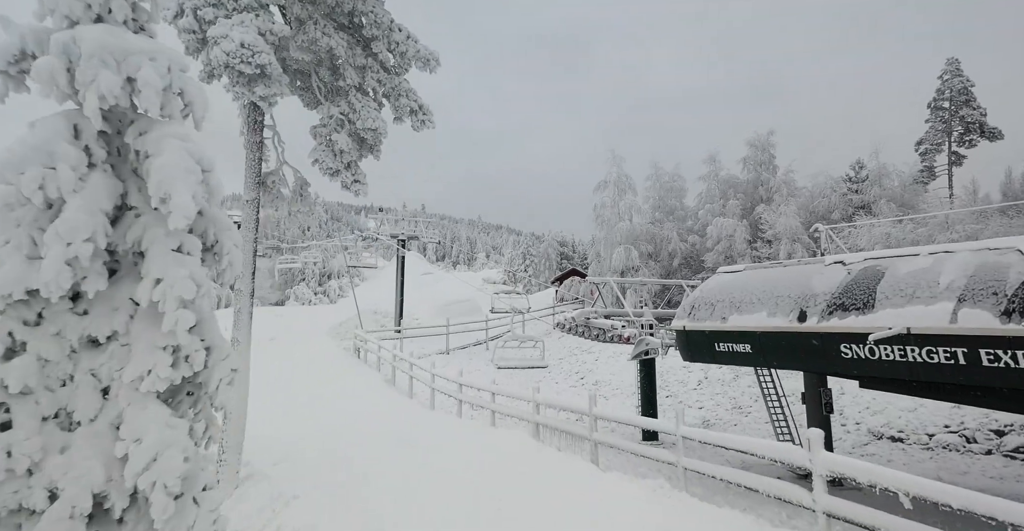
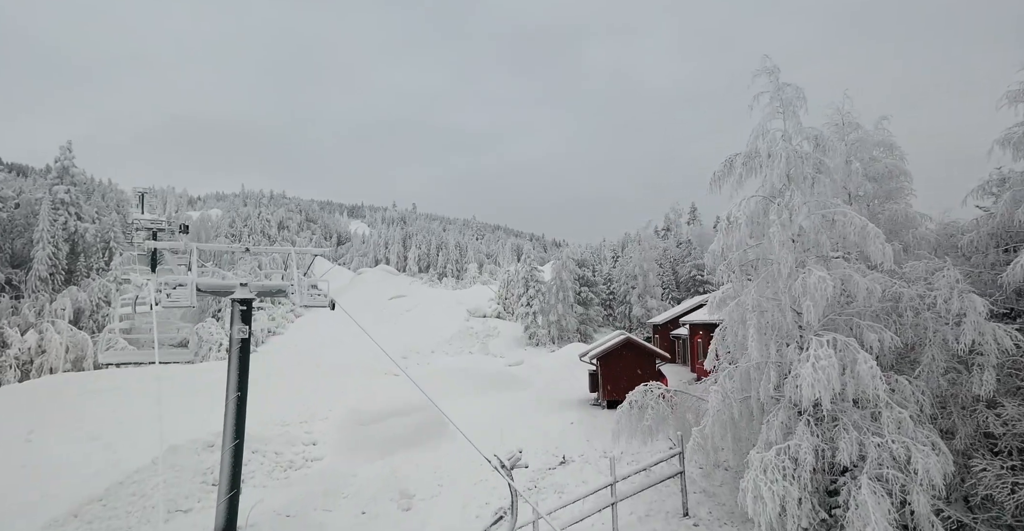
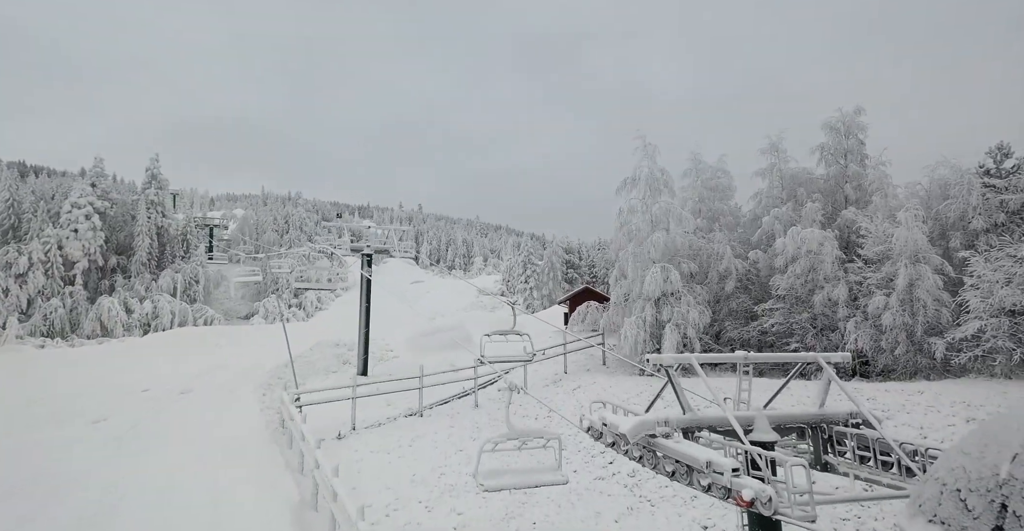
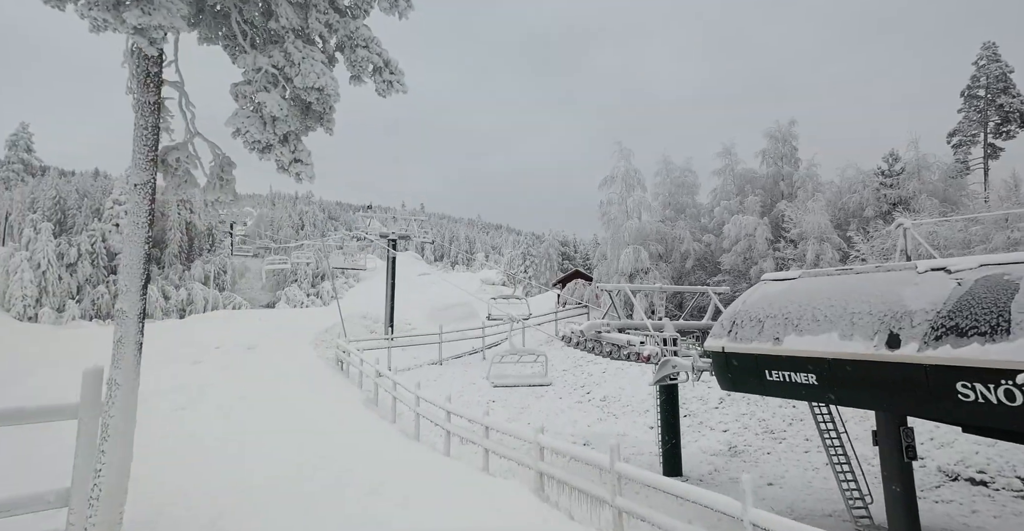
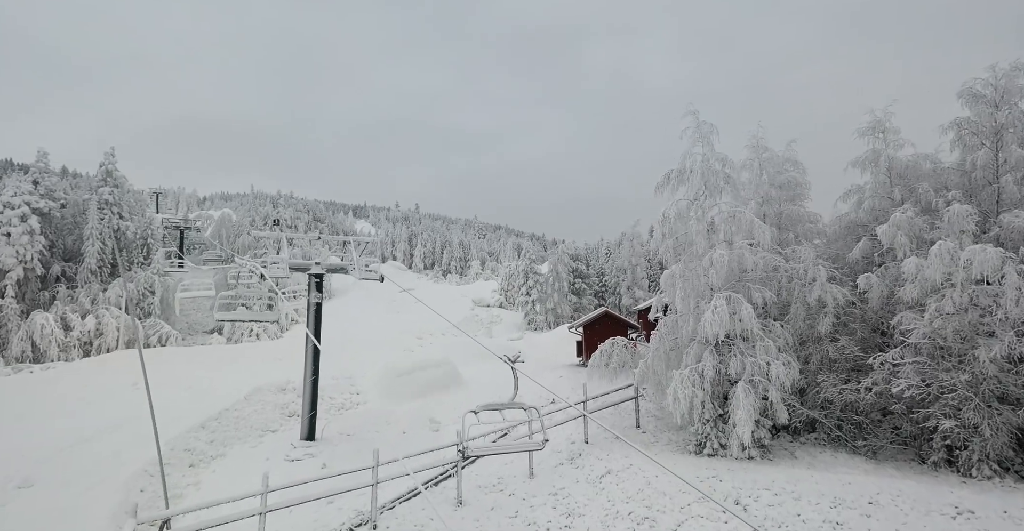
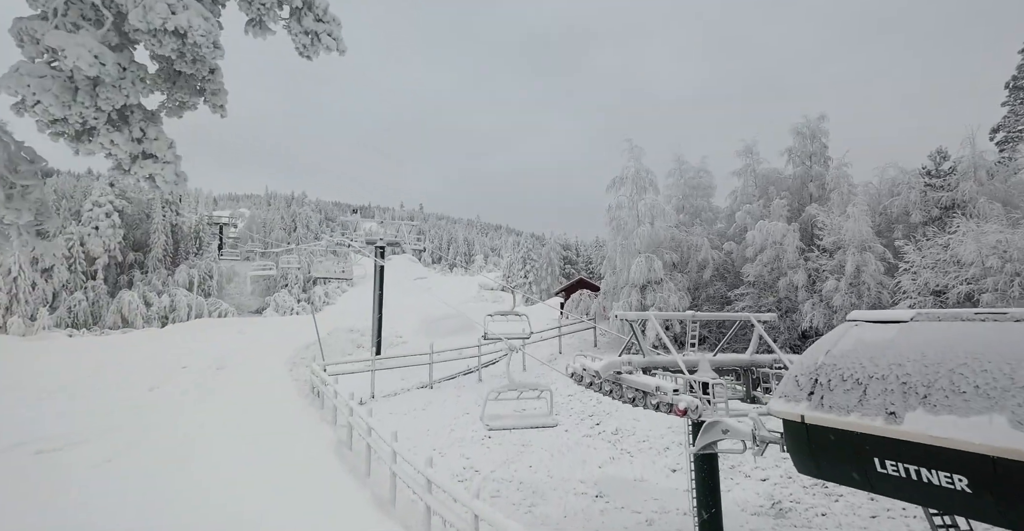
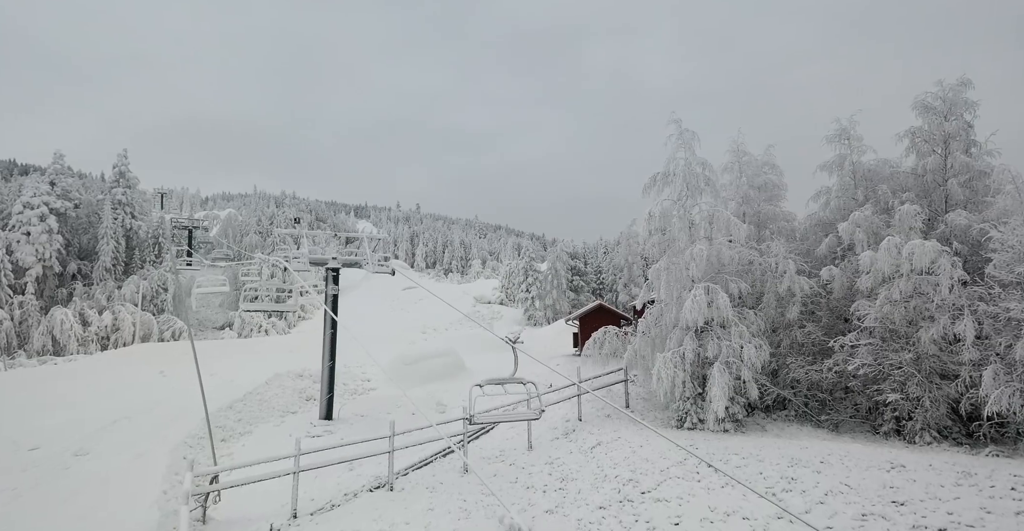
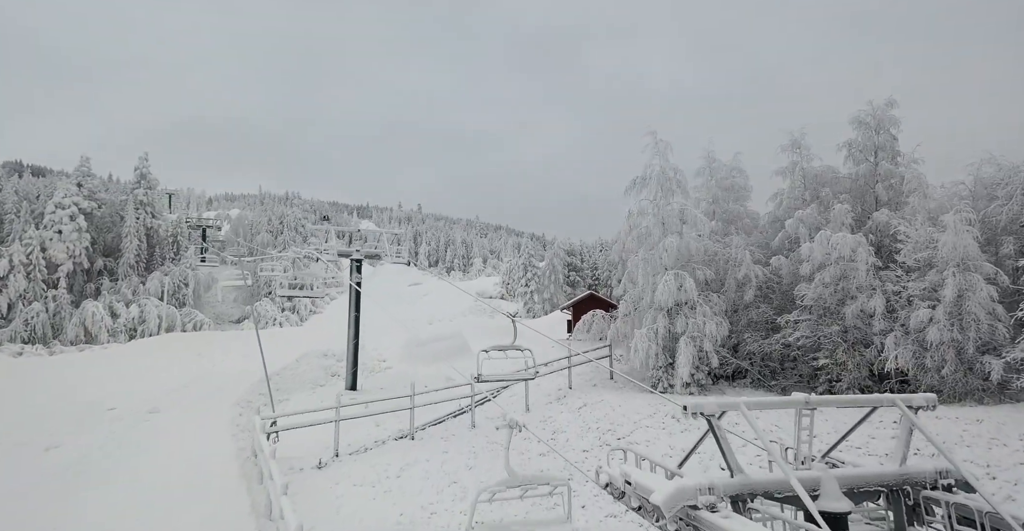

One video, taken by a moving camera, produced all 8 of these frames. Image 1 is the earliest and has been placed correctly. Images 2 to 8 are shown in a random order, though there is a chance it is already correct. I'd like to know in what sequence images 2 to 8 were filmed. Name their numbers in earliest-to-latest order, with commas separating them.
4, 6, 3, 8, 7, 5, 2
